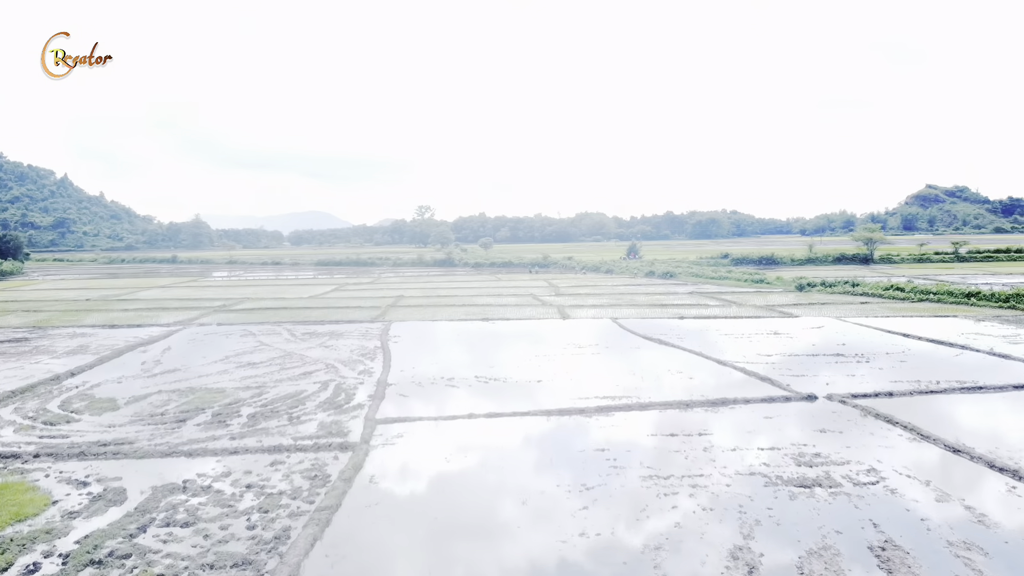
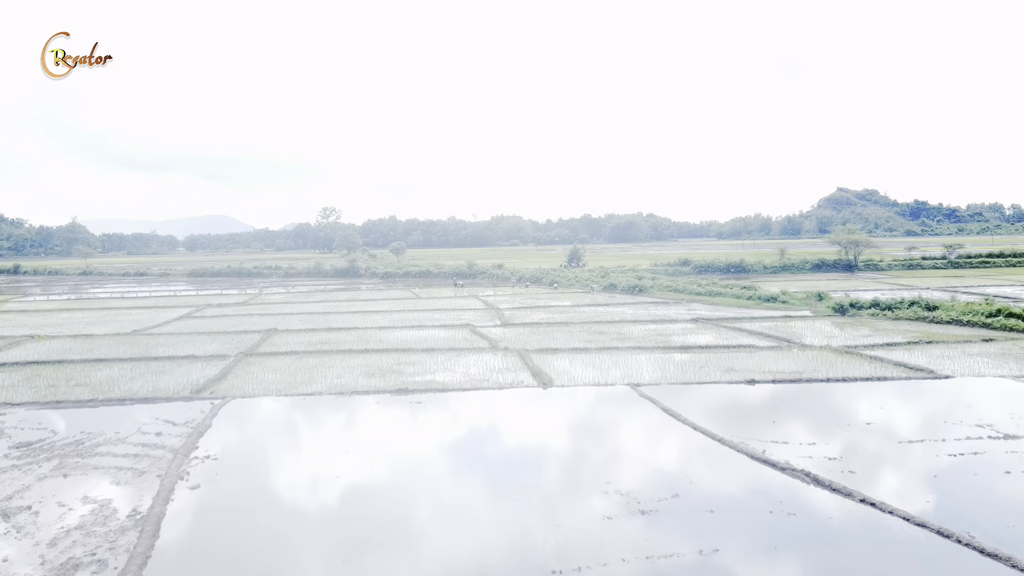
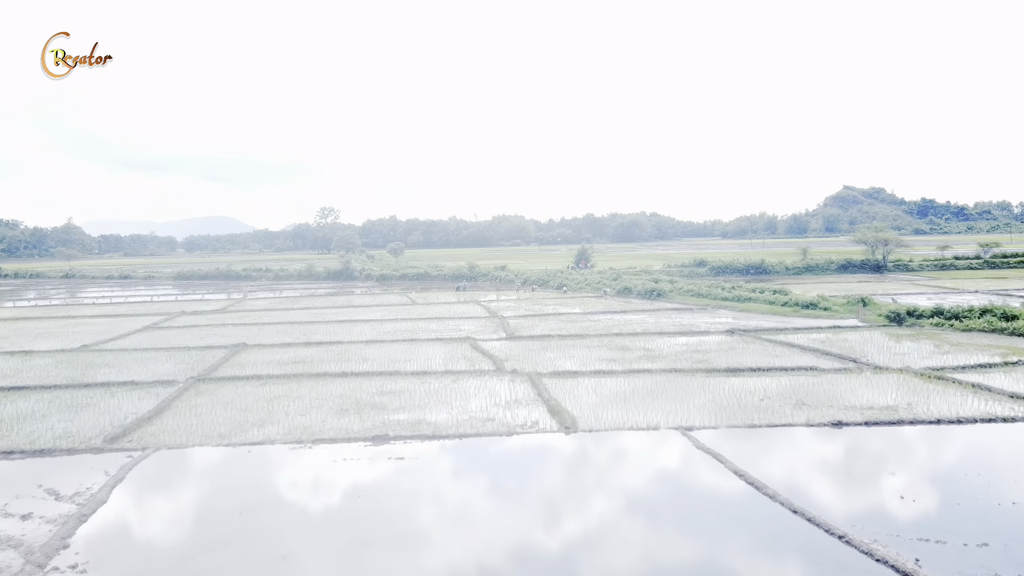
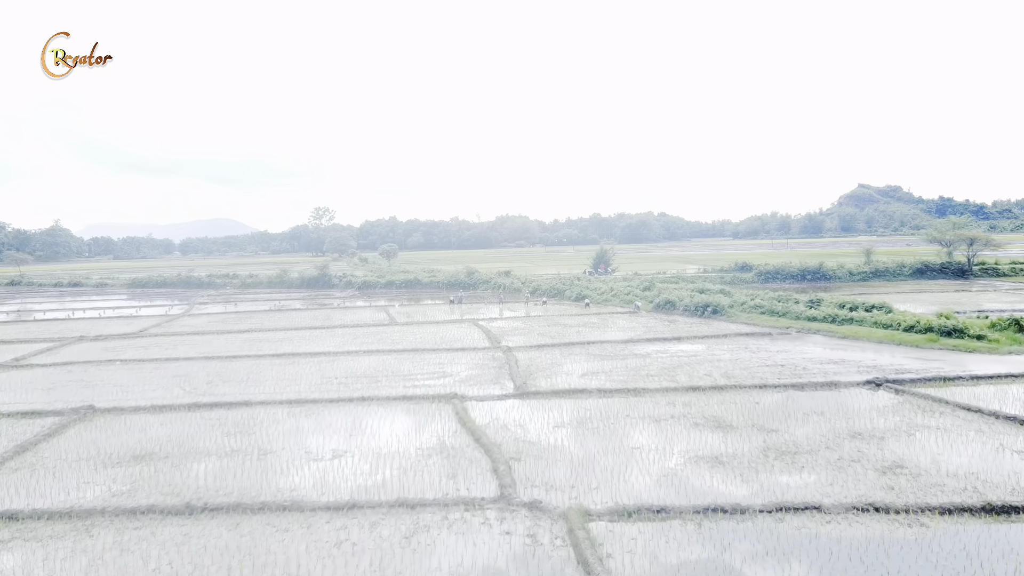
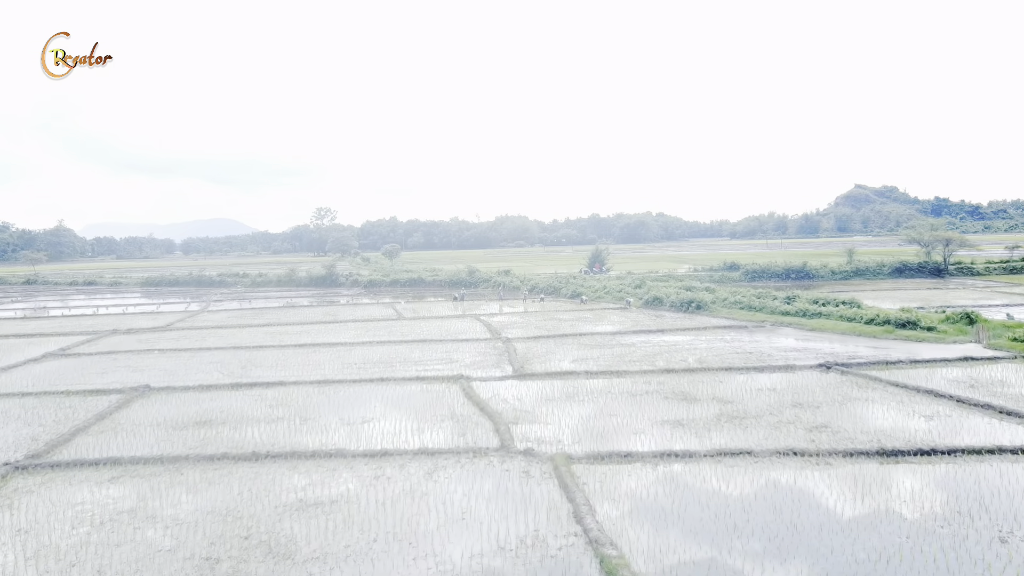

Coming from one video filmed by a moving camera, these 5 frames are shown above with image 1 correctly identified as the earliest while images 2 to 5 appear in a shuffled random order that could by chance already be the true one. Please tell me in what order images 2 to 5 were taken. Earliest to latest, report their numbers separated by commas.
2, 3, 5, 4
